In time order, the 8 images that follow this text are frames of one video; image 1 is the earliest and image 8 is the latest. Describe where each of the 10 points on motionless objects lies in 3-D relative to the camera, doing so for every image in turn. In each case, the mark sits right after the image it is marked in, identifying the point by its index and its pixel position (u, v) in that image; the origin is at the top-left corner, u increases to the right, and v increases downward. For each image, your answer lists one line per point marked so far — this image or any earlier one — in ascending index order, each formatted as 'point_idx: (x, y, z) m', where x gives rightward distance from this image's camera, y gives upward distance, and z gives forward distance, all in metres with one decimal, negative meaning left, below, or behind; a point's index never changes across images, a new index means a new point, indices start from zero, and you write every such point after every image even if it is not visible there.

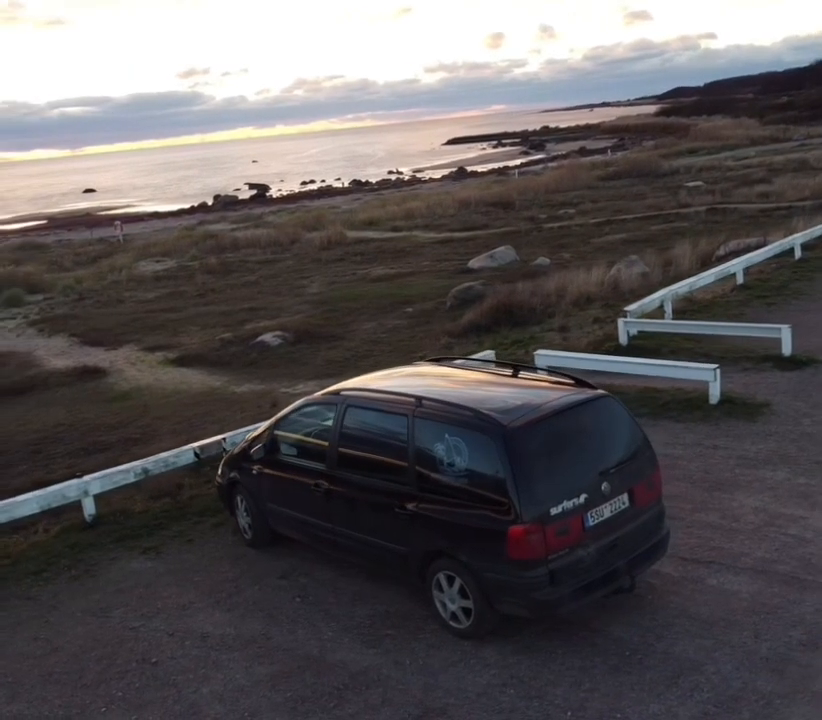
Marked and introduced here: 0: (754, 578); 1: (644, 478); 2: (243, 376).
0: (+2.3, -1.5, +7.0) m
1: (+1.5, -0.8, +6.7) m
2: (-3.0, -0.3, +18.4) m
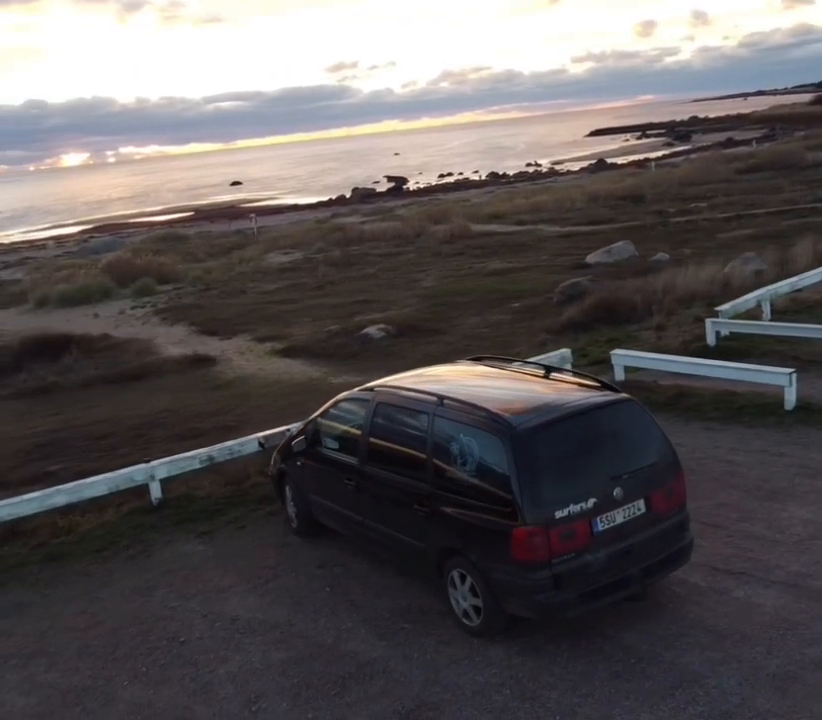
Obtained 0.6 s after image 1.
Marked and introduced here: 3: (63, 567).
0: (+2.5, -1.5, +6.8) m
1: (+1.6, -0.8, +6.5) m
2: (-1.3, -0.2, +18.8) m
3: (-2.9, -1.7, +8.5) m
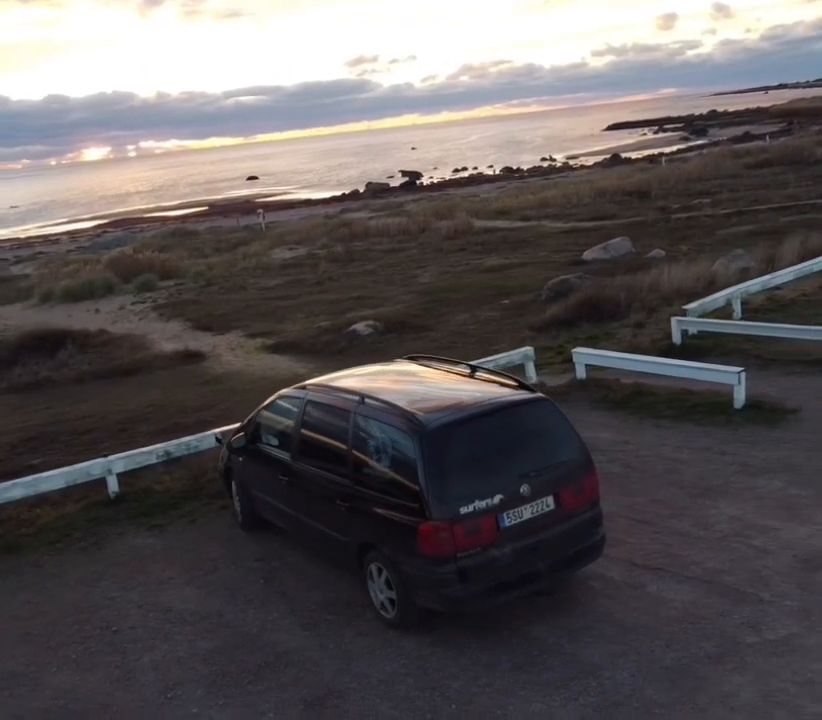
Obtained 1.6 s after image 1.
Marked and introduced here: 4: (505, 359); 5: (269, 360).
0: (+1.9, -1.5, +6.9) m
1: (+1.1, -0.8, +6.7) m
2: (-1.6, -0.1, +19.0) m
3: (-3.4, -1.7, +8.8) m
4: (+1.1, 0.0, +12.3) m
5: (-2.8, 0.0, +20.0) m
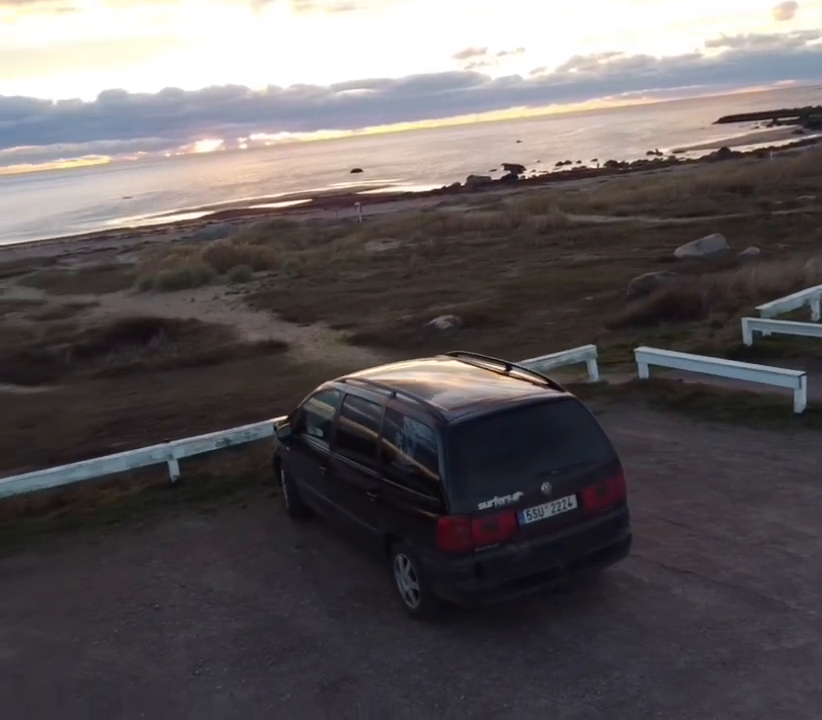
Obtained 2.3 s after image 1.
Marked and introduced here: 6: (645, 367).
0: (+2.1, -1.6, +6.9) m
1: (+1.2, -0.8, +6.8) m
2: (-0.2, 0.0, +19.2) m
3: (-3.0, -1.6, +9.3) m
4: (+1.9, 0.0, +12.3) m
5: (-1.3, +0.2, +20.4) m
6: (+2.8, -0.1, +12.3) m
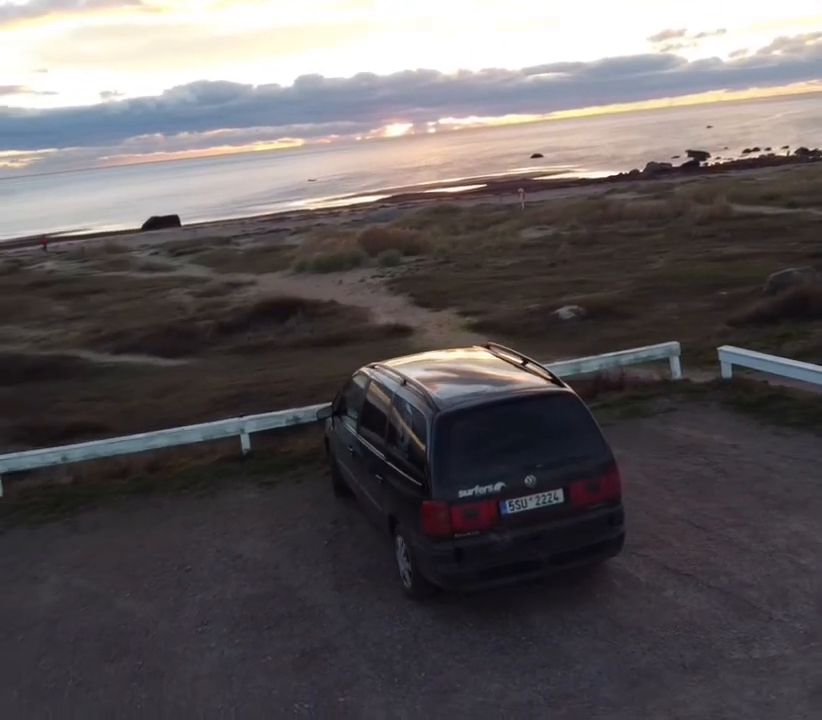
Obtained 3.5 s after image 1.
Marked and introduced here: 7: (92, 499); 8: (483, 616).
0: (+2.0, -1.6, +6.8) m
1: (+1.2, -0.8, +6.8) m
2: (+2.0, +0.3, +19.3) m
3: (-2.6, -1.4, +10.1) m
4: (+2.8, +0.1, +12.1) m
5: (+1.1, +0.4, +20.6) m
6: (+3.7, -0.1, +12.0) m
7: (-3.2, -1.4, +10.2) m
8: (+0.5, -1.7, +6.9) m
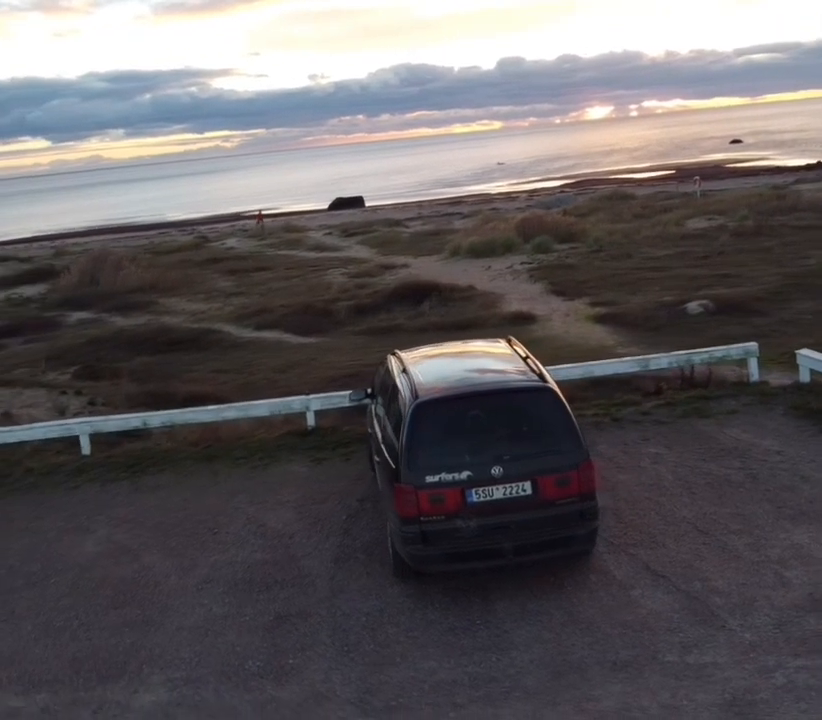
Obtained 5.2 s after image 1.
0: (+1.8, -1.6, +6.8) m
1: (+1.0, -0.8, +7.0) m
2: (+4.2, +0.4, +19.1) m
3: (-2.1, -1.1, +10.8) m
4: (+3.6, +0.1, +11.8) m
5: (+3.6, +0.6, +20.5) m
6: (+4.5, -0.1, +11.5) m
7: (-2.7, -1.1, +11.0) m
8: (+0.3, -1.7, +7.2) m
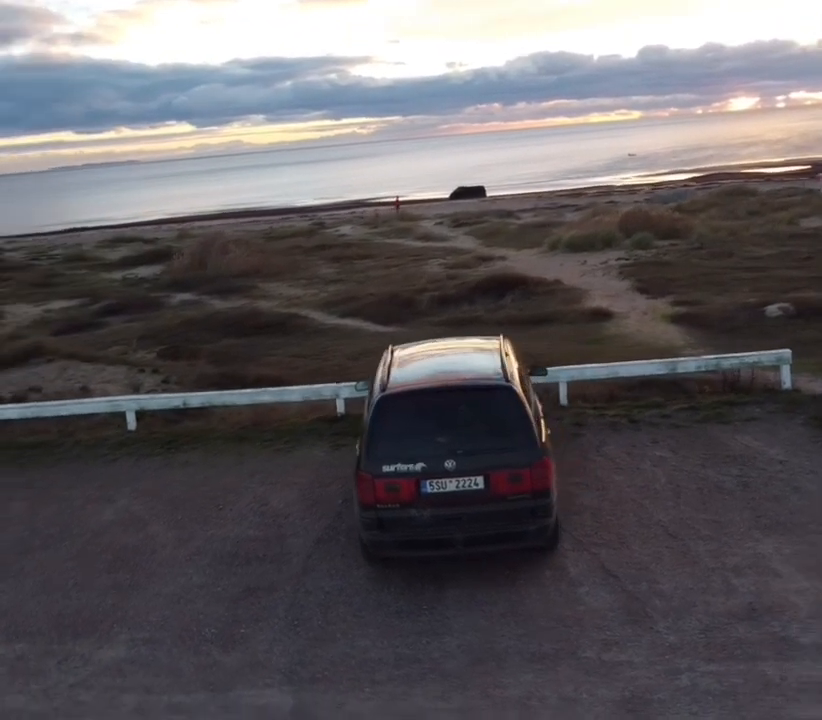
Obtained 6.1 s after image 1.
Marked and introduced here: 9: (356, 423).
0: (+1.4, -1.6, +7.0) m
1: (+0.7, -0.8, +7.2) m
2: (+5.4, +0.3, +18.8) m
3: (-1.9, -1.0, +11.5) m
4: (+3.9, 0.0, +11.7) m
5: (+5.0, +0.6, +20.3) m
6: (+4.8, -0.2, +11.3) m
7: (-2.4, -0.9, +11.7) m
8: (0.0, -1.6, +7.5) m
9: (-0.6, -0.7, +11.8) m
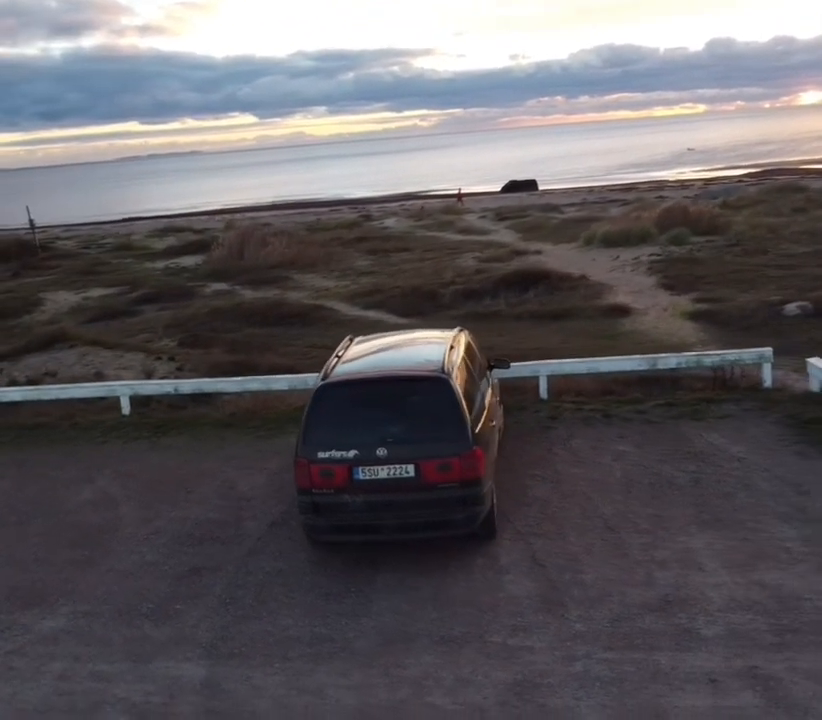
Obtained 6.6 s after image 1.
0: (+0.9, -1.6, +7.1) m
1: (+0.2, -0.7, +7.4) m
2: (+5.6, +0.4, +18.7) m
3: (-2.2, -0.8, +11.8) m
4: (+3.7, 0.0, +11.7) m
5: (+5.3, +0.7, +20.2) m
6: (+4.5, -0.2, +11.3) m
7: (-2.7, -0.8, +12.1) m
8: (-0.5, -1.6, +7.8) m
9: (-0.8, -0.6, +12.0) m
